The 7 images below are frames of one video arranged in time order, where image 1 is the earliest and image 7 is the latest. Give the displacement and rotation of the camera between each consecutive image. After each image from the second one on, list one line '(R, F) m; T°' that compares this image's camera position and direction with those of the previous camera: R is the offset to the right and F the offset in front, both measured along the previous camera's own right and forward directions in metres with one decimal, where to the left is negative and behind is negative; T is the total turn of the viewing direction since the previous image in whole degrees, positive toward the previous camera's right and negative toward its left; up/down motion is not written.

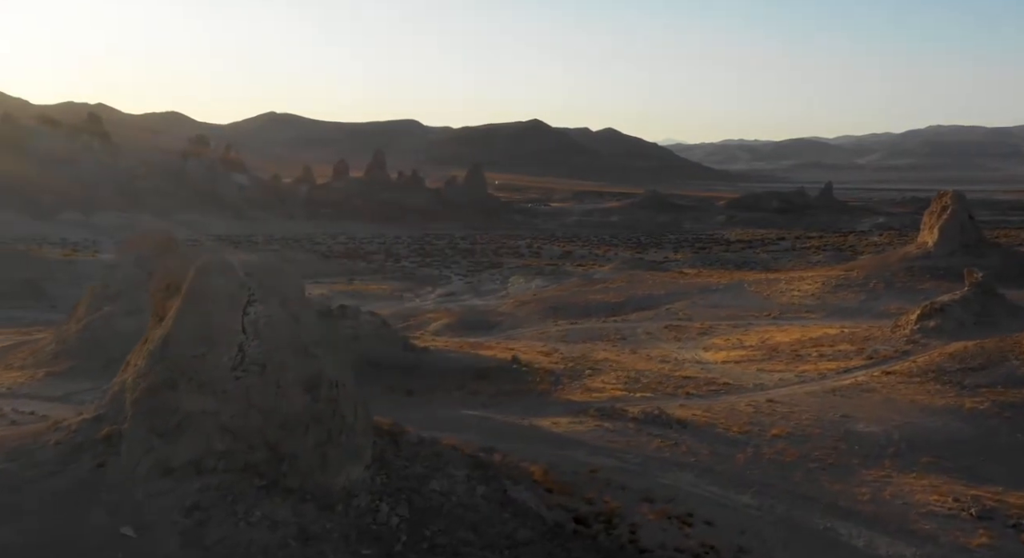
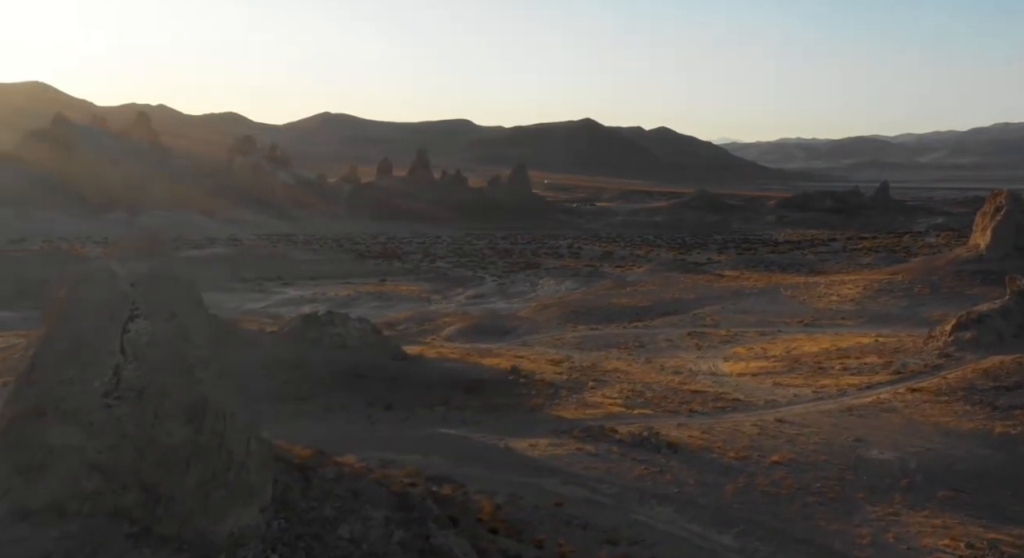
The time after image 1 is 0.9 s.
(+0.8, +0.9) m; -3°
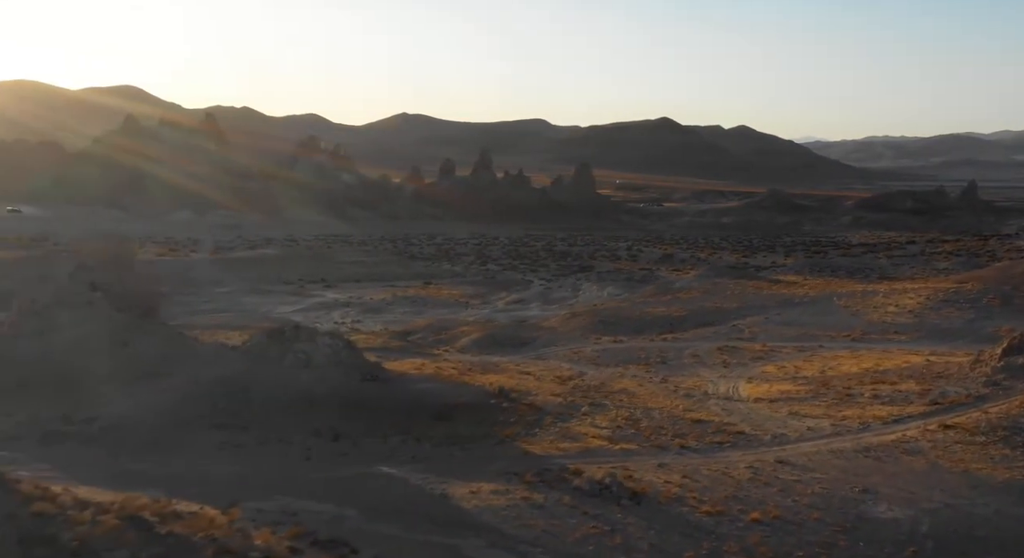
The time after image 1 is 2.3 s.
(+1.3, +1.4) m; -4°
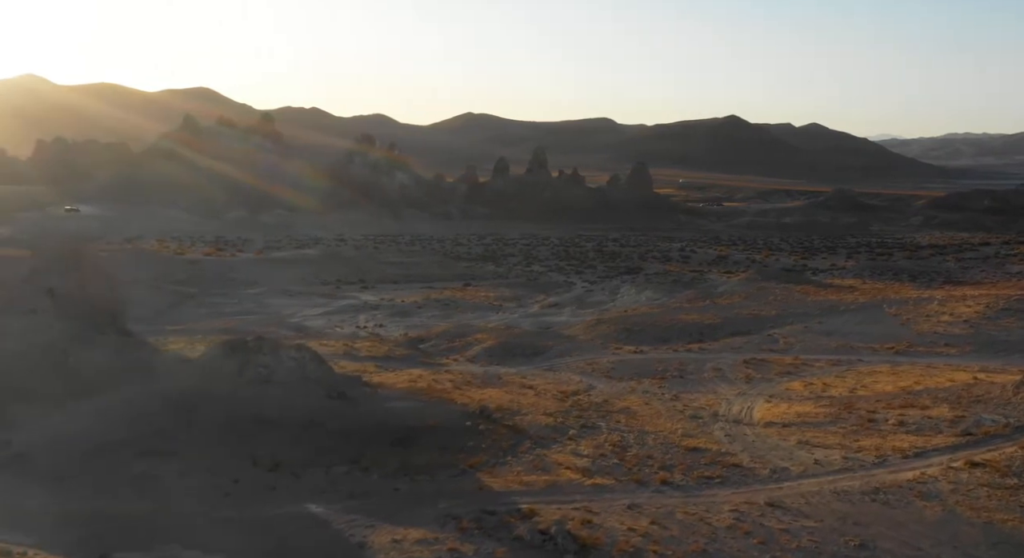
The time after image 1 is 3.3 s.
(+1.1, +1.2) m; -4°
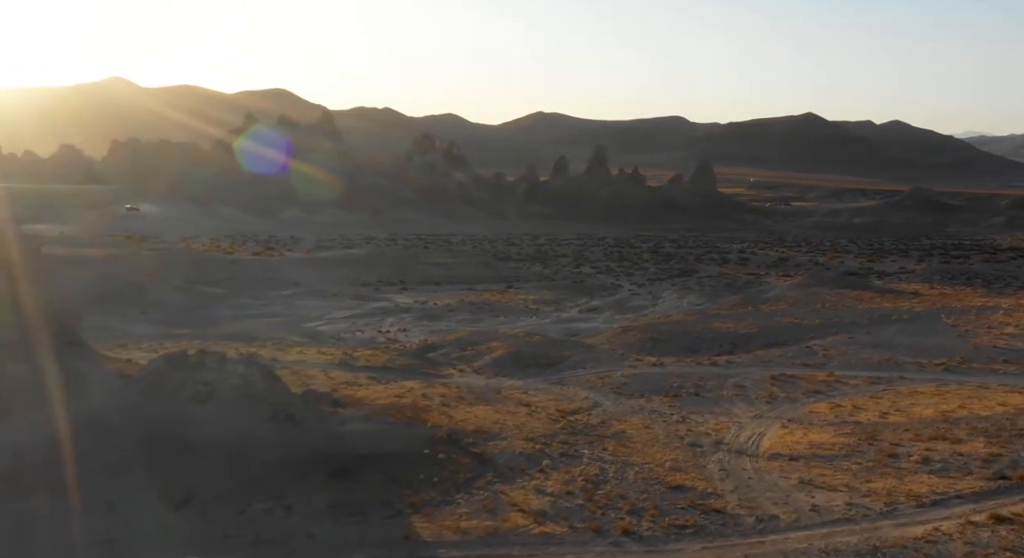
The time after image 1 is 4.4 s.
(+1.2, +1.3) m; -4°
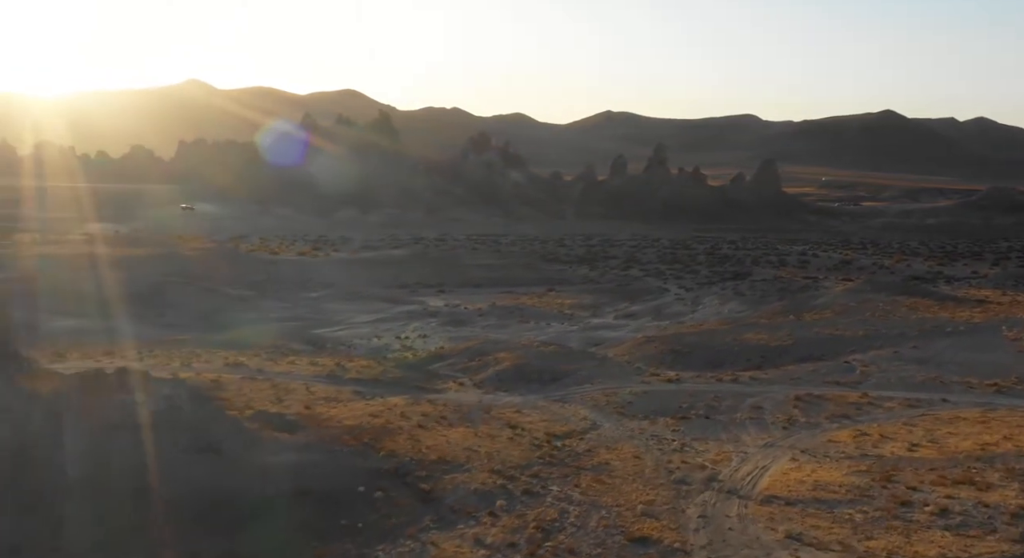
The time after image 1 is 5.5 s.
(+1.3, +1.4) m; -4°
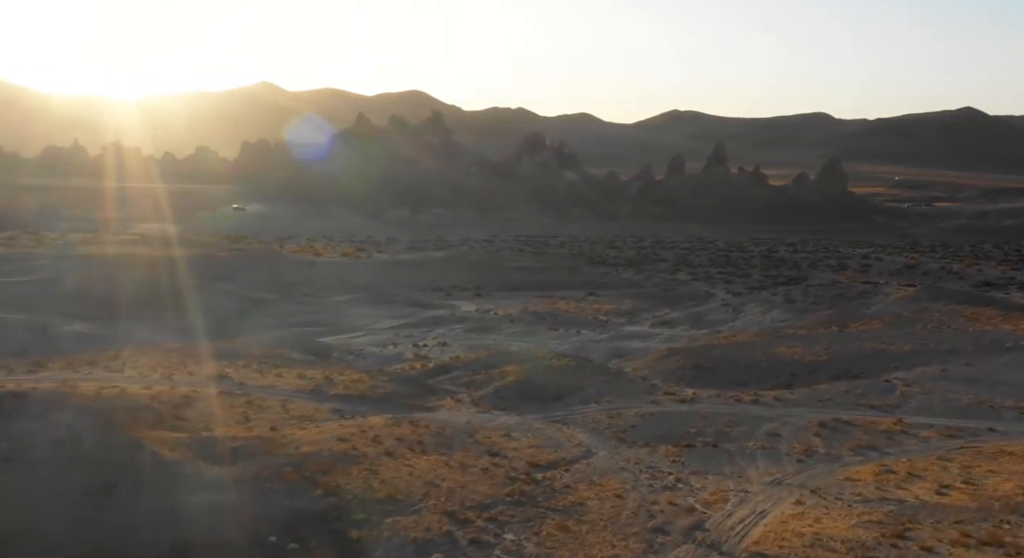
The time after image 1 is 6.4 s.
(+1.2, +1.4) m; -4°
